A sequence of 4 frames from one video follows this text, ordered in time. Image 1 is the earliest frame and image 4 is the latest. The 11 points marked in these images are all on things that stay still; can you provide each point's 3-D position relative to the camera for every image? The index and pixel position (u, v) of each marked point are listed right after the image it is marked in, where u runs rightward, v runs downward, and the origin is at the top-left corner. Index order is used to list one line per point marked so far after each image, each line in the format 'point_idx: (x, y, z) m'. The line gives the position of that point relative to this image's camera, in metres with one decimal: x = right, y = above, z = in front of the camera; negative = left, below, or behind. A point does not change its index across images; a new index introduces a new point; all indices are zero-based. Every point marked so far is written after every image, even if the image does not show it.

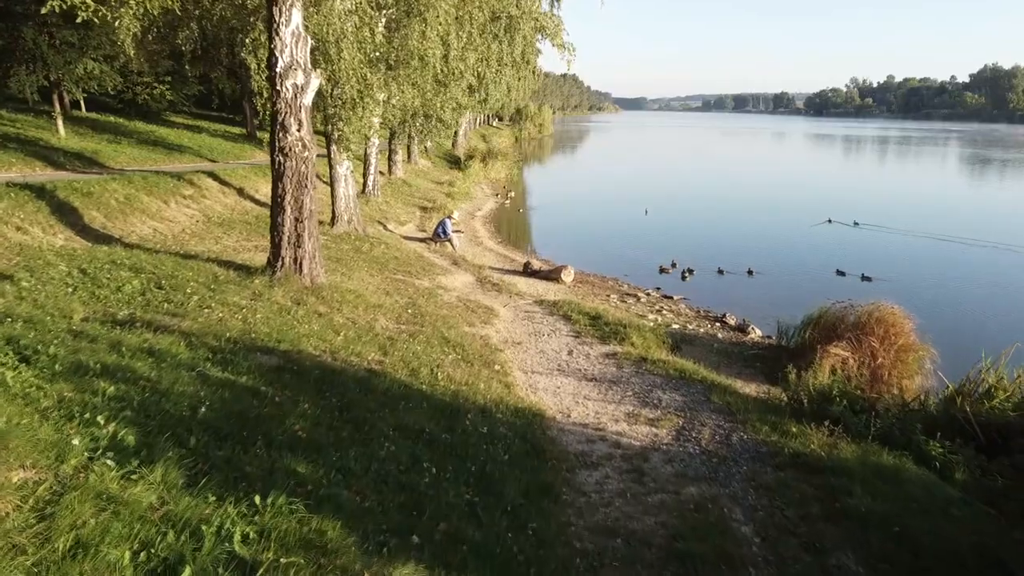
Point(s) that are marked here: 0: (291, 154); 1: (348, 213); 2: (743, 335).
0: (-3.4, +2.0, +11.3) m
1: (-4.3, +2.0, +19.2) m
2: (+4.8, -1.0, +15.2) m
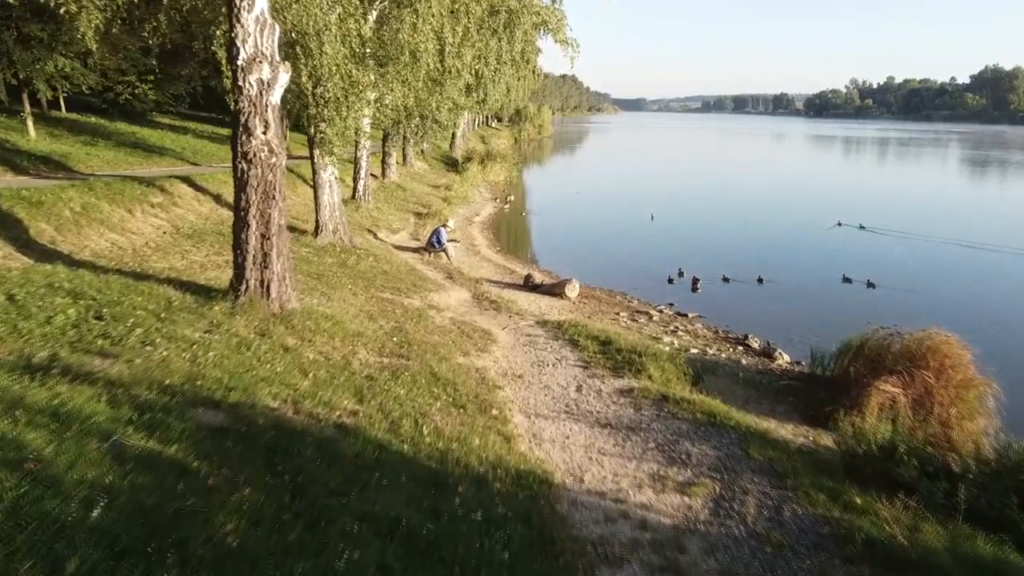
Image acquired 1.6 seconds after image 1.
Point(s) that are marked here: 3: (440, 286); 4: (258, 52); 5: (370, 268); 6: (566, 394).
0: (-3.4, +1.7, +9.7) m
1: (-4.3, +1.6, +17.6) m
2: (+4.8, -1.3, +13.6) m
3: (-1.6, 0.0, +16.3) m
4: (-3.3, +3.0, +9.4) m
5: (-3.1, +0.4, +16.2) m
6: (+0.8, -1.5, +10.2) m
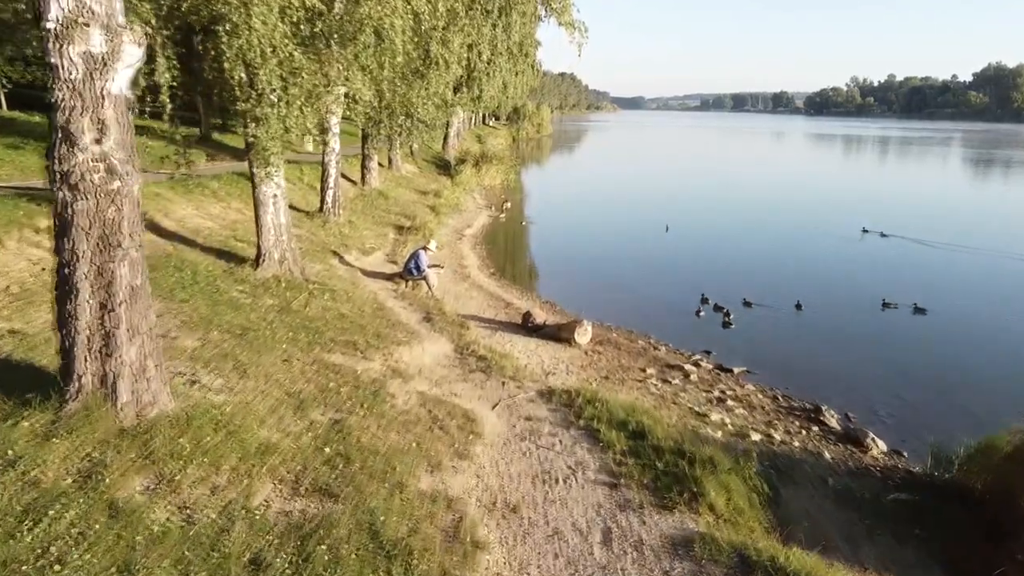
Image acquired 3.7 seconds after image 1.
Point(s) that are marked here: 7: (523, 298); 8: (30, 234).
0: (-3.5, +0.8, +6.0) m
1: (-4.4, +0.8, +13.9) m
2: (+4.7, -2.2, +9.9) m
3: (-1.7, -0.8, +12.6) m
4: (-3.3, +2.2, +5.7) m
5: (-3.2, -0.4, +12.5) m
6: (+0.7, -2.3, +6.5) m
7: (+0.3, -0.3, +17.7) m
8: (-8.0, +0.9, +12.2) m
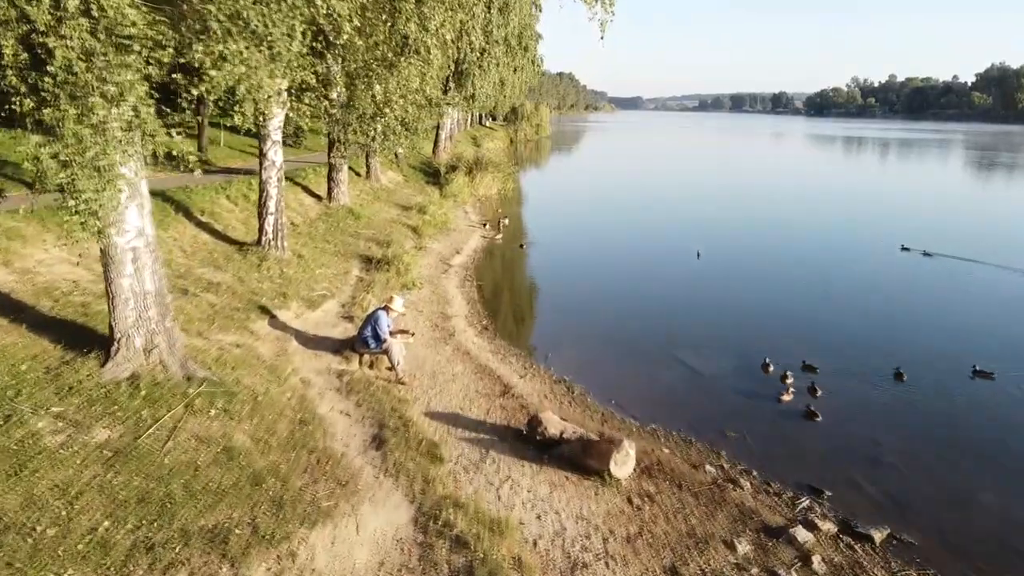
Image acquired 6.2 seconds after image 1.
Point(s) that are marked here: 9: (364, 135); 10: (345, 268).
0: (-3.4, -0.4, +0.9) m
1: (-4.4, -0.5, +8.9) m
2: (+4.7, -3.4, +4.9) m
3: (-1.7, -2.0, +7.6) m
4: (-3.3, +0.9, +0.7) m
5: (-3.2, -1.6, +7.4) m
6: (+0.7, -3.6, +1.5) m
7: (+0.3, -1.5, +12.6) m
8: (-8.0, -0.3, +7.1) m
9: (-3.7, +3.9, +17.5) m
10: (-3.9, +0.4, +17.1) m
